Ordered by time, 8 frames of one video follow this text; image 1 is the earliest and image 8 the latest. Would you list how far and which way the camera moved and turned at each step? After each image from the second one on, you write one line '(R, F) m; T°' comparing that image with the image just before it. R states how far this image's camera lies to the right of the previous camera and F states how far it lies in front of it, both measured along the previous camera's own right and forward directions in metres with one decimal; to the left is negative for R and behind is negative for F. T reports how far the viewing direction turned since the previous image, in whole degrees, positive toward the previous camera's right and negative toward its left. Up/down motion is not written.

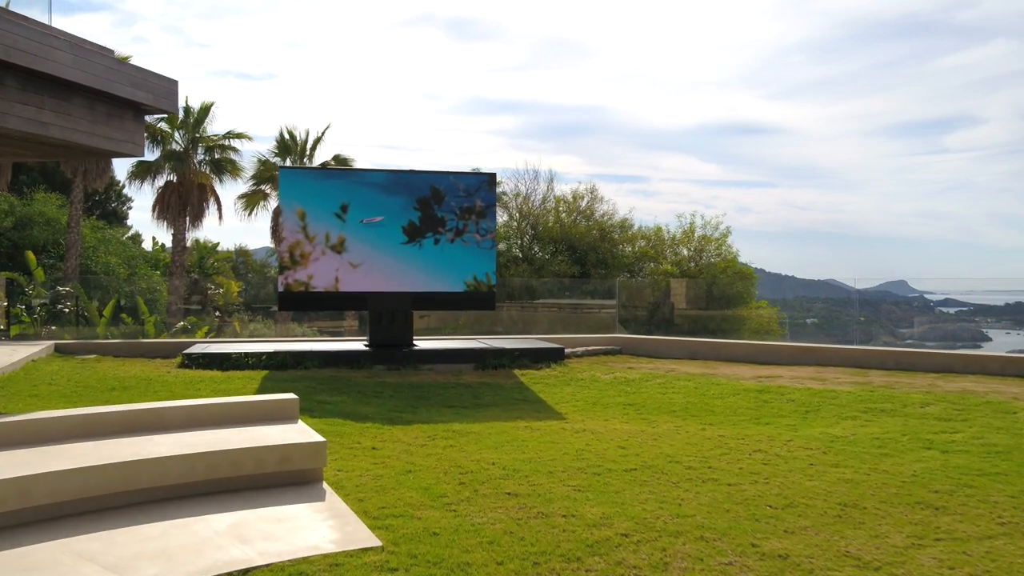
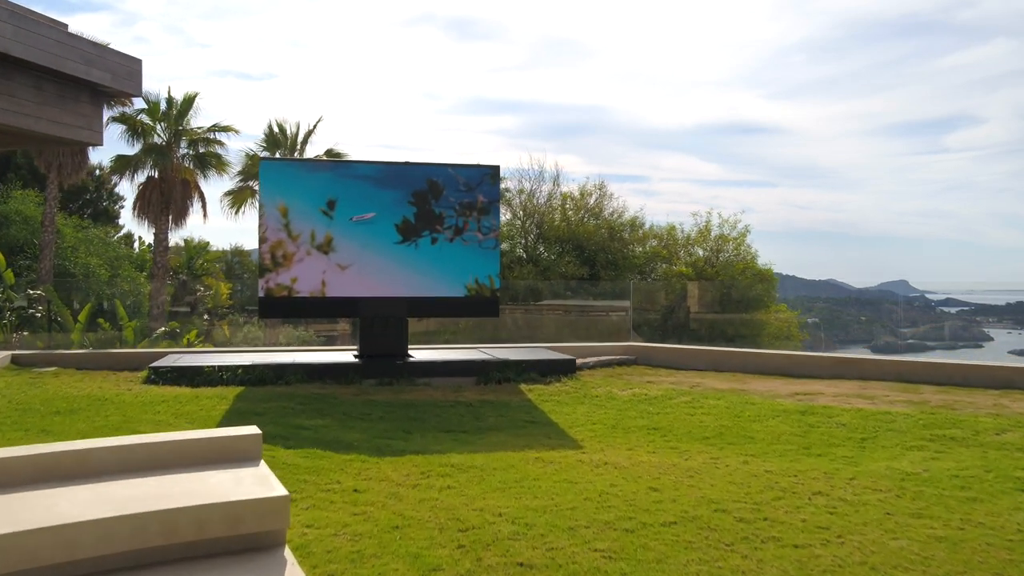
(-0.1, +1.1) m; 0°
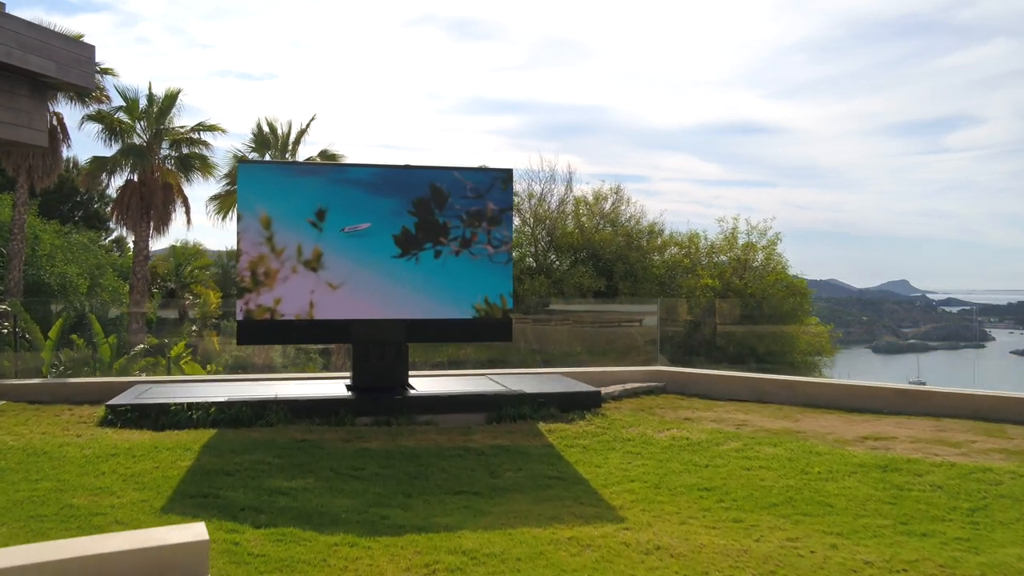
(-0.2, +1.3) m; 0°
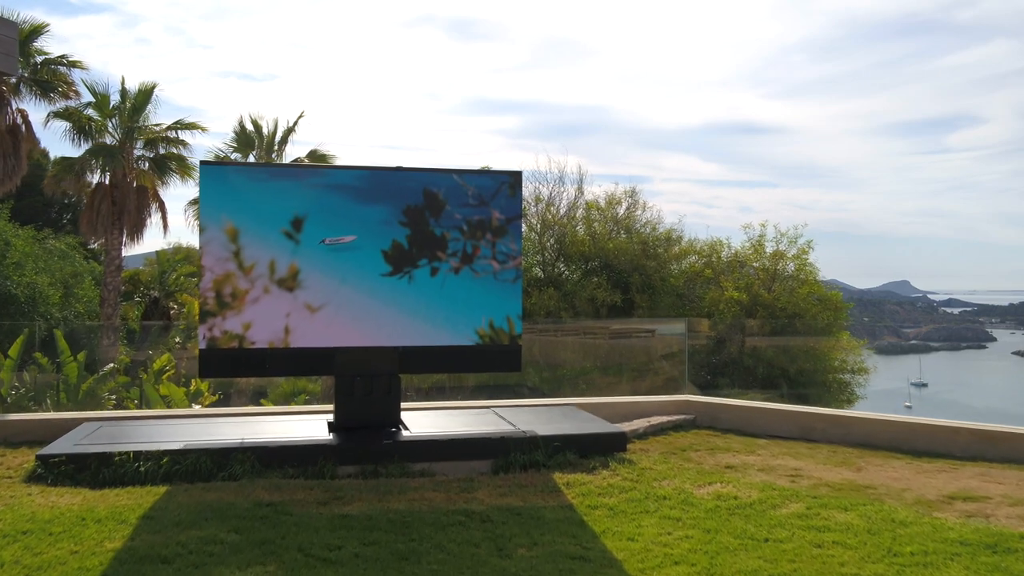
(-0.1, +1.3) m; 0°
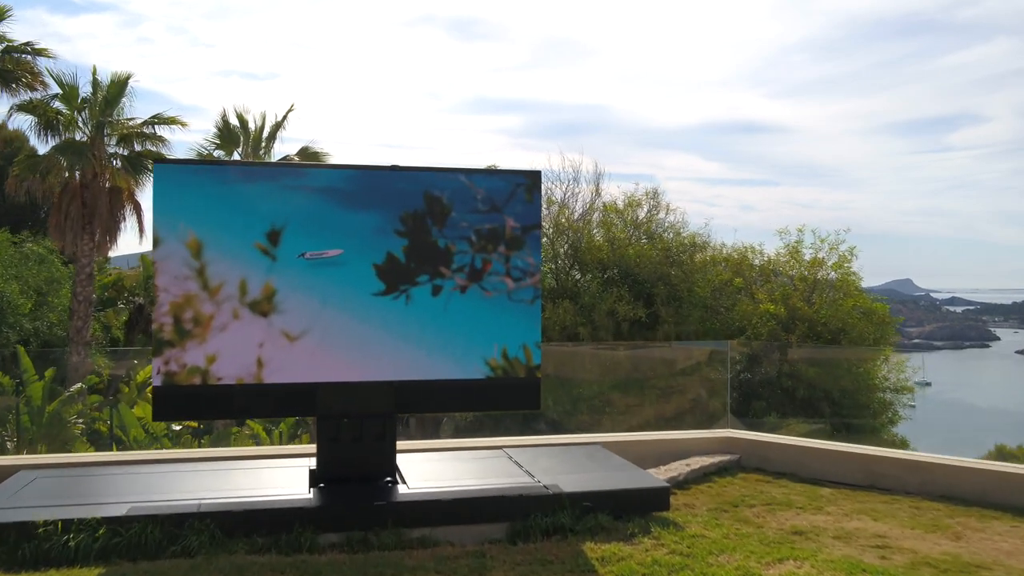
(-0.1, +1.3) m; 0°
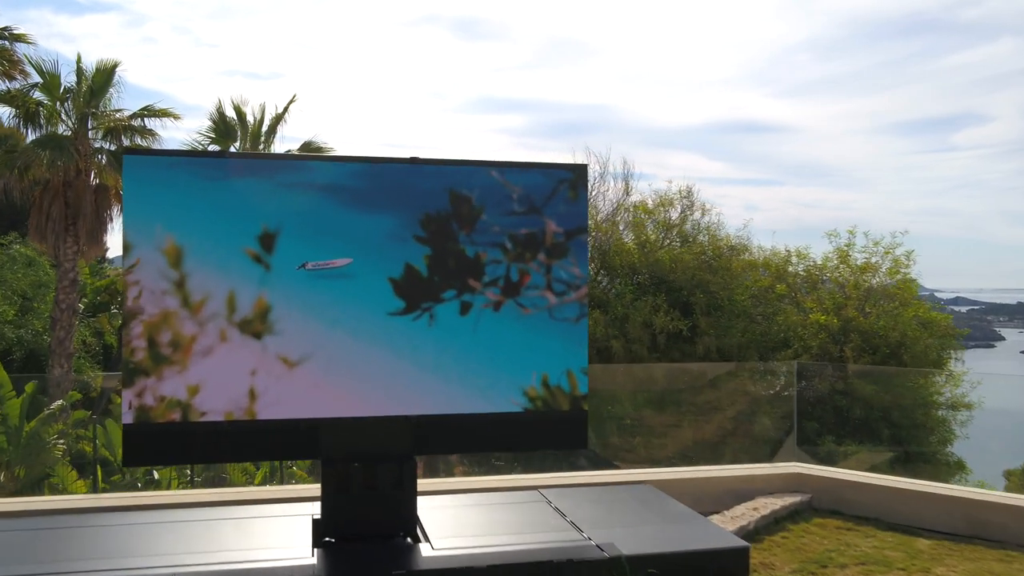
(-0.3, +1.1) m; 0°
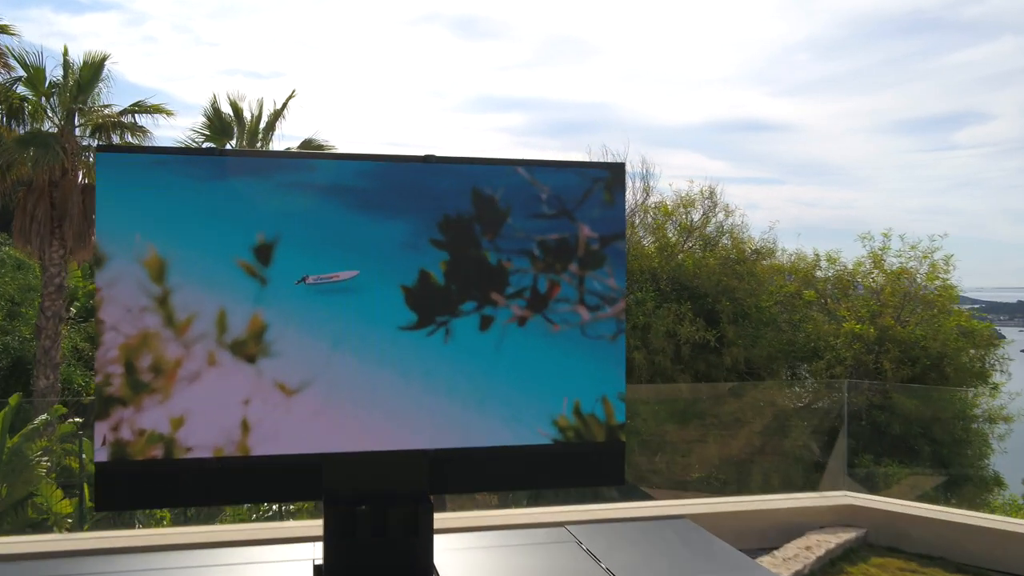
(-0.2, +0.7) m; 0°
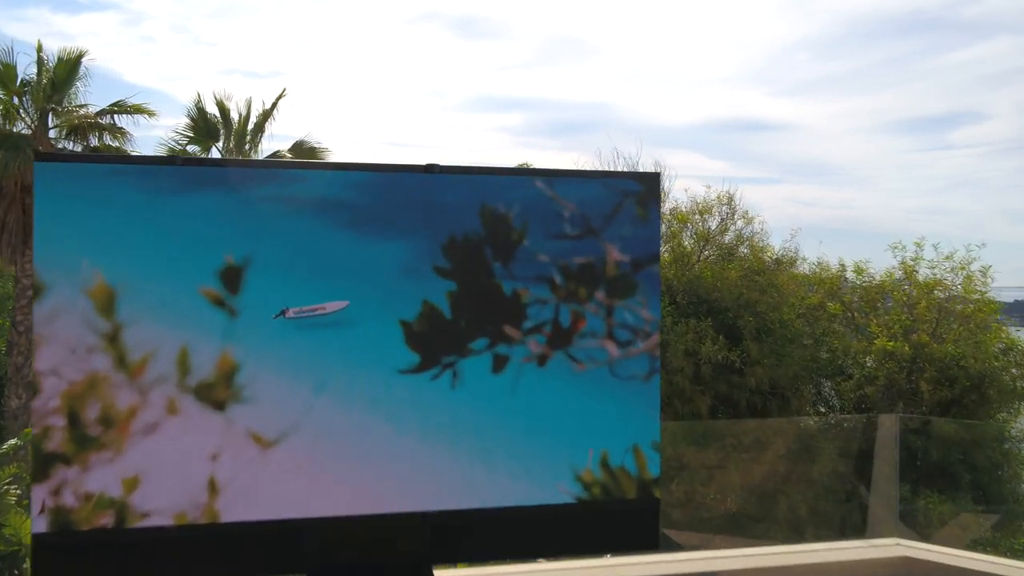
(-0.1, +0.7) m; 0°
